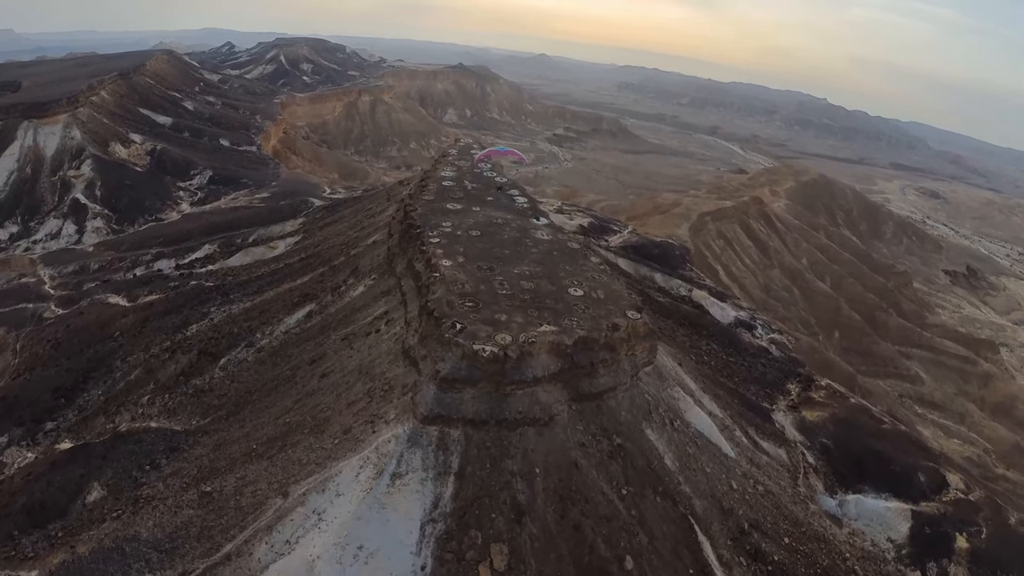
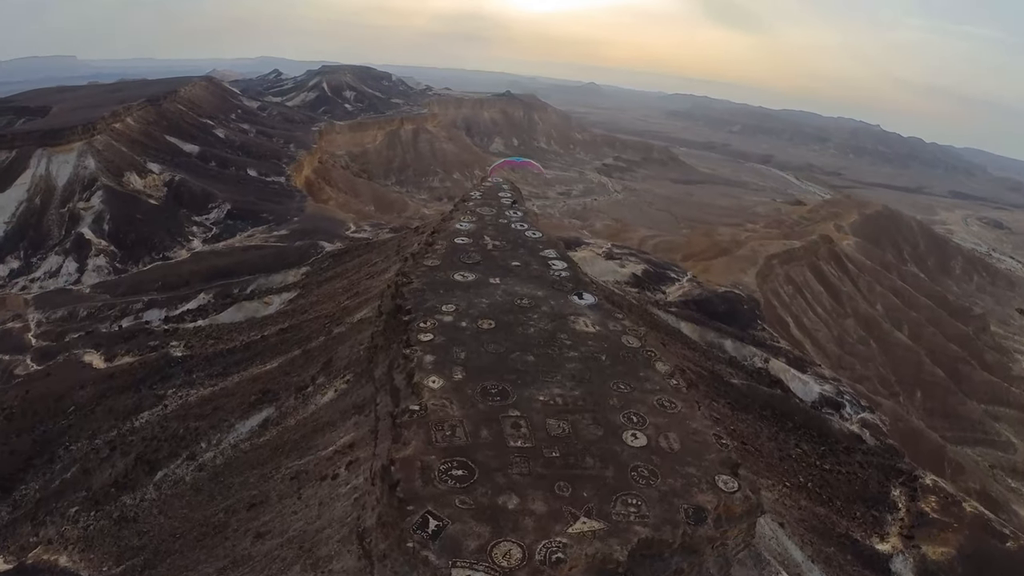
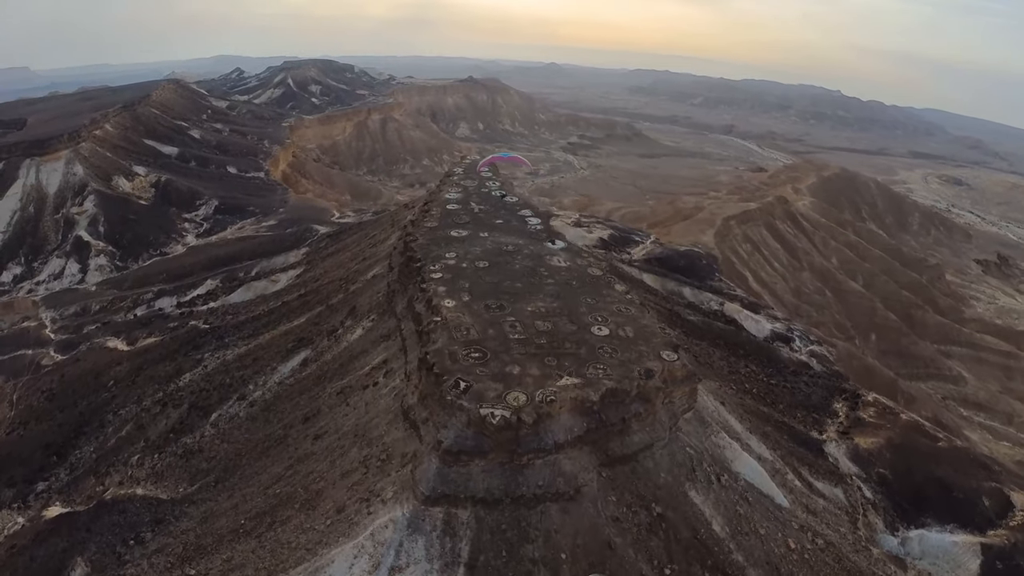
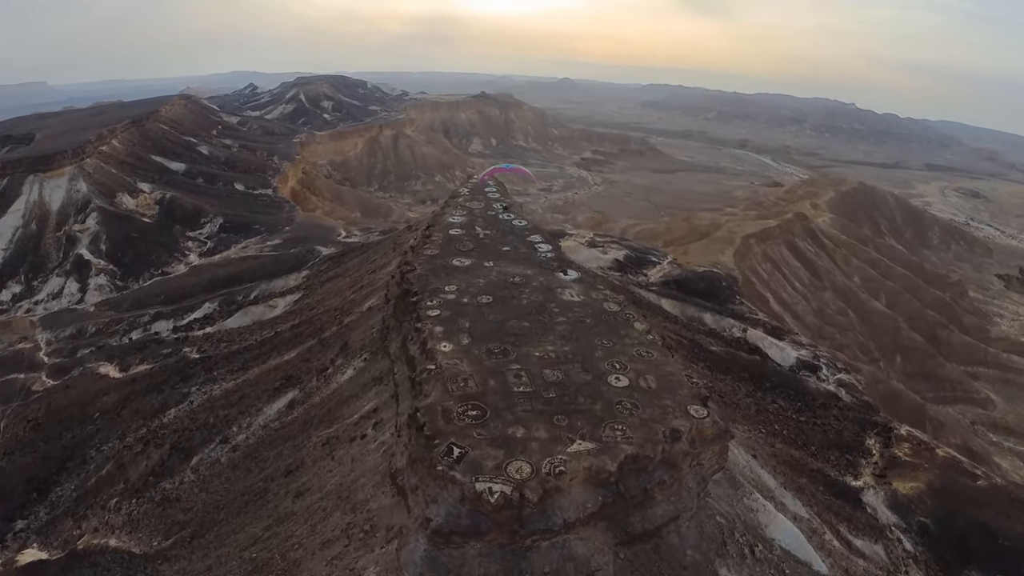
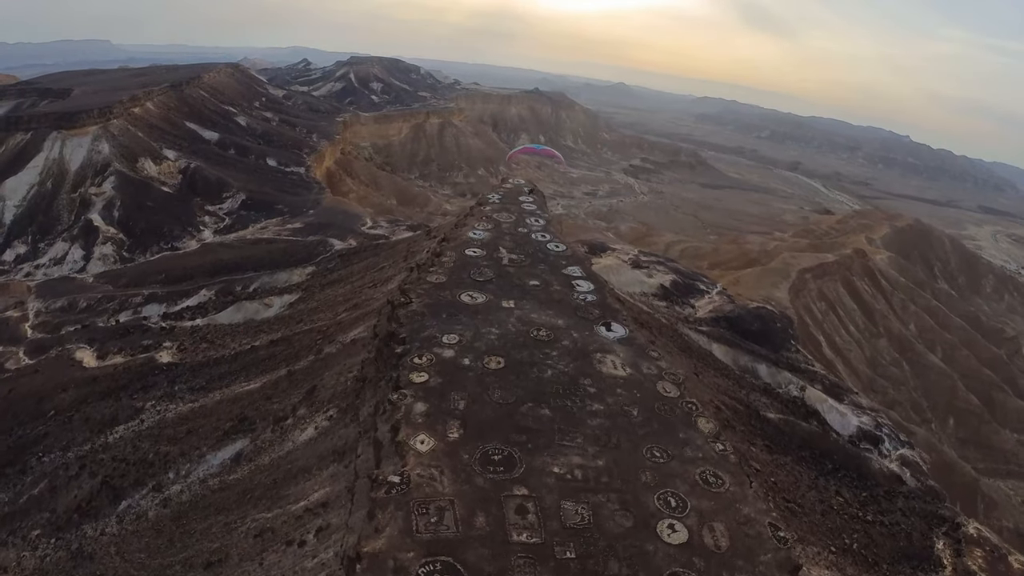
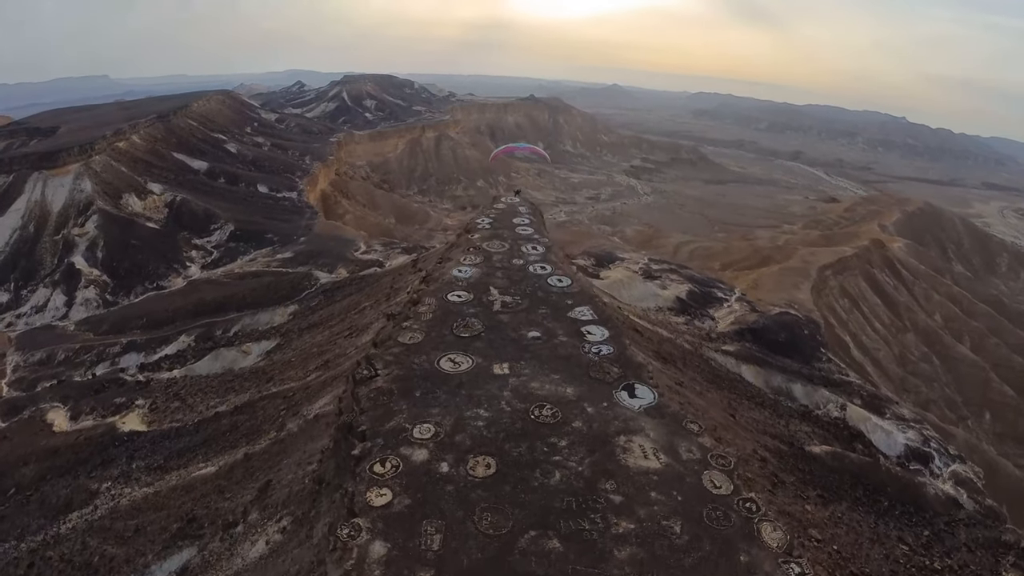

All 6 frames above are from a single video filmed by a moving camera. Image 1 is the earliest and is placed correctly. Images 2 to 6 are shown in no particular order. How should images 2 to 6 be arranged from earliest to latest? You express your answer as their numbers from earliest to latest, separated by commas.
3, 4, 2, 5, 6
